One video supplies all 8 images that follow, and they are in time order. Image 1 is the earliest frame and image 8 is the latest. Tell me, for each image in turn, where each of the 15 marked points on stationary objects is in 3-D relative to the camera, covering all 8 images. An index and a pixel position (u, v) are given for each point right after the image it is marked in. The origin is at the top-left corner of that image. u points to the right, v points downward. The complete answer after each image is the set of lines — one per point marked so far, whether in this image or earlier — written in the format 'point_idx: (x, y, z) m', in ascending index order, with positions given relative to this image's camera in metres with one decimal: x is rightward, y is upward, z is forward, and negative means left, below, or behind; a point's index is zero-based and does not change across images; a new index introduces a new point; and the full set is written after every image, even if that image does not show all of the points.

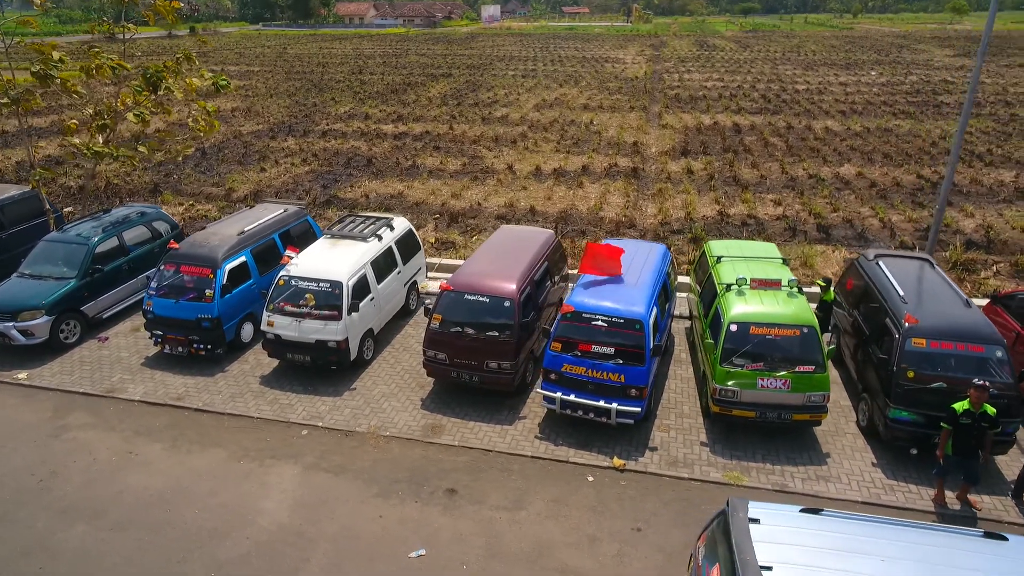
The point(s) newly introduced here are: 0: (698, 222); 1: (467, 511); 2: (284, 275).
0: (+5.7, +2.0, +19.4) m
1: (-0.5, -2.8, +7.9) m
2: (-3.8, +0.2, +10.6) m
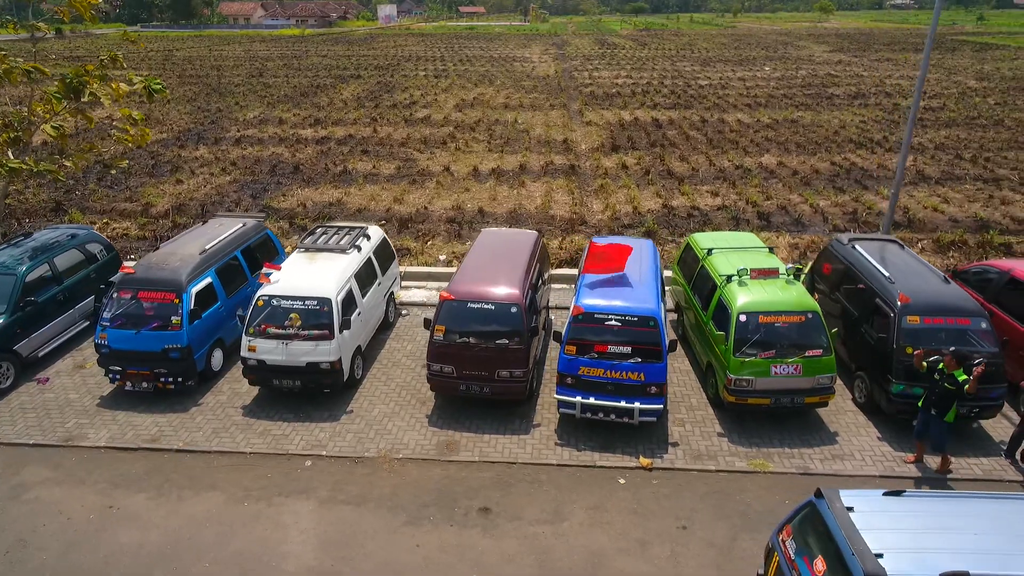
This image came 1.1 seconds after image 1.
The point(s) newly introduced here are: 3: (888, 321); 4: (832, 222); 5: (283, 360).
0: (+4.2, +2.3, +19.8) m
1: (0.0, -2.9, +7.6) m
2: (-3.8, -0.1, +9.7) m
3: (+5.4, -0.5, +9.1) m
4: (+9.7, +2.0, +19.1) m
5: (-3.4, -1.1, +9.4) m
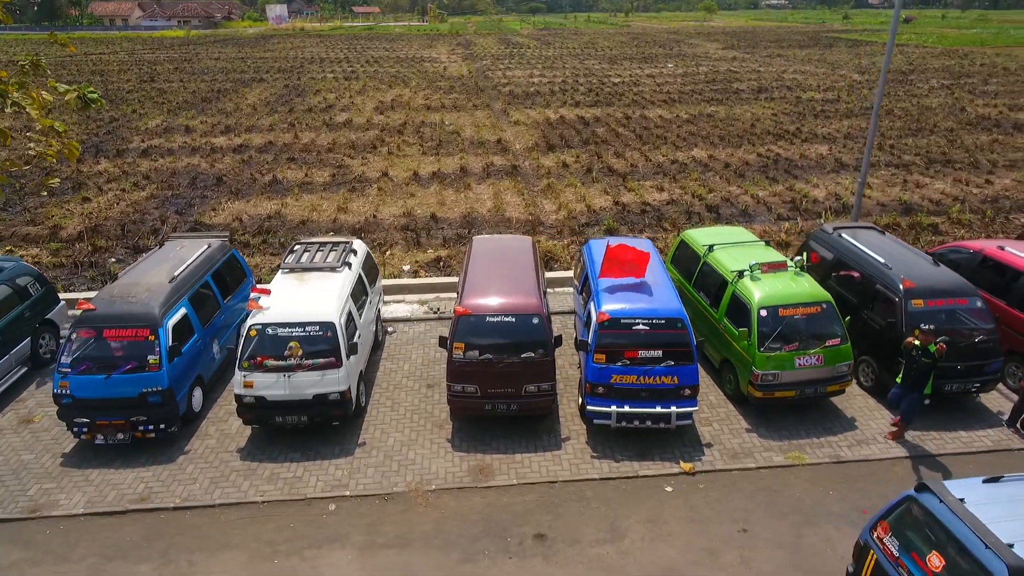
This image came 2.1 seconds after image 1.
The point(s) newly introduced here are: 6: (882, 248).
0: (+2.8, +2.3, +19.9) m
1: (+0.7, -3.0, +7.2) m
2: (-3.6, -0.5, +8.8) m
3: (+5.7, -0.3, +9.5) m
4: (+8.3, +2.4, +19.9) m
5: (-3.0, -1.4, +8.5) m
6: (+6.2, +0.7, +10.5) m
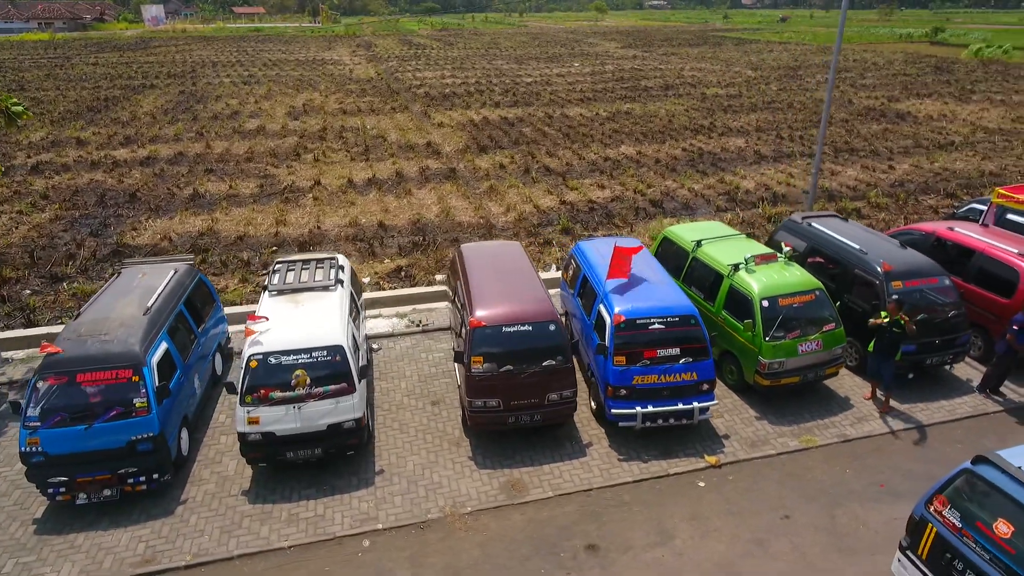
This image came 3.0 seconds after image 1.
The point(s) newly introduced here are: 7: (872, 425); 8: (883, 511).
0: (+1.2, +2.3, +19.9) m
1: (+1.3, -3.1, +7.1) m
2: (-3.3, -0.8, +8.0) m
3: (+5.8, 0.0, +10.1) m
4: (+6.7, +2.8, +20.8) m
5: (-2.7, -1.7, +7.9) m
6: (+6.0, +0.9, +11.1) m
7: (+5.3, -2.0, +9.2) m
8: (+4.6, -2.7, +7.7) m
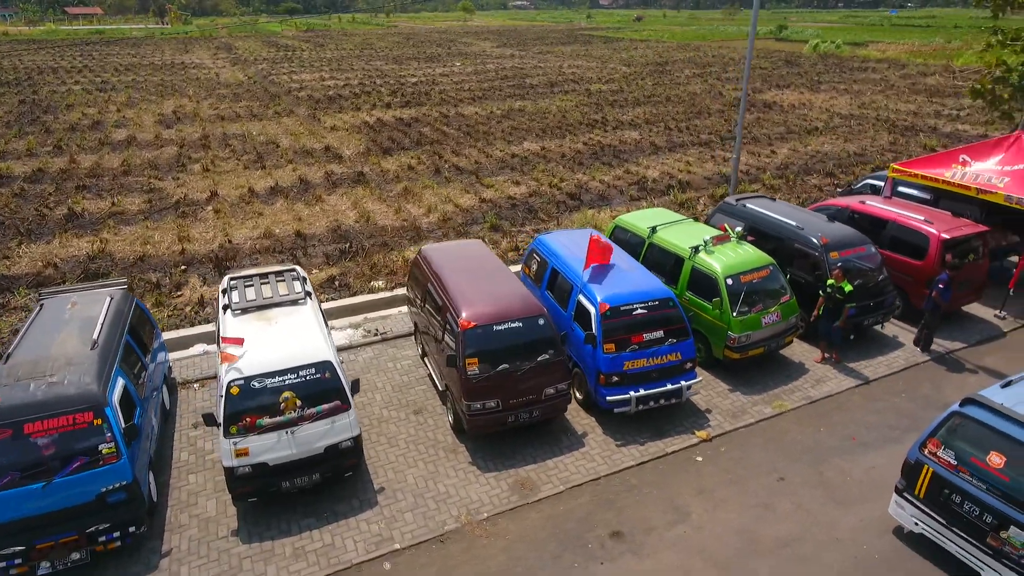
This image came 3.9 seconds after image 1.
0: (-1.2, +2.4, +19.8) m
1: (+1.6, -2.9, +7.2) m
2: (-3.2, -1.1, +7.3) m
3: (+5.2, +0.5, +10.9) m
4: (+3.9, +3.3, +21.6) m
5: (-2.5, -1.9, +7.3) m
6: (+5.2, +1.4, +12.0) m
7: (+5.1, -1.5, +10.0) m
8: (+4.7, -2.3, +8.4) m
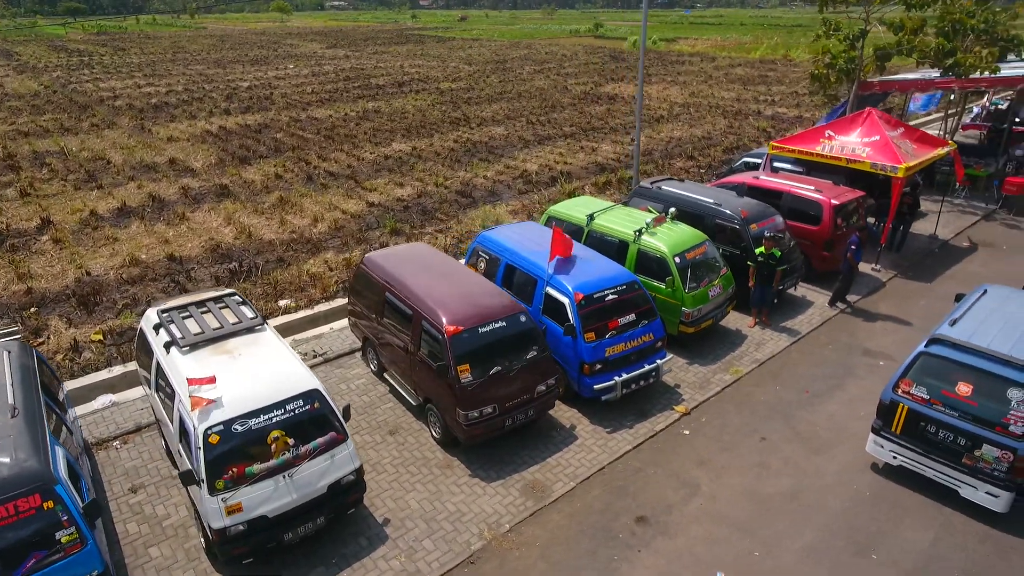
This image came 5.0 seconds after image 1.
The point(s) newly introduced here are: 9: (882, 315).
0: (-4.3, +2.1, +18.8) m
1: (+1.9, -2.7, +7.3) m
2: (-3.0, -1.4, +6.2) m
3: (+4.1, +1.0, +11.7) m
4: (+0.1, +3.5, +21.8) m
5: (-2.2, -2.1, +6.4) m
6: (+3.7, +1.9, +12.7) m
7: (+4.4, -1.0, +10.8) m
8: (+4.5, -1.8, +9.2) m
9: (+7.0, -0.5, +11.9) m
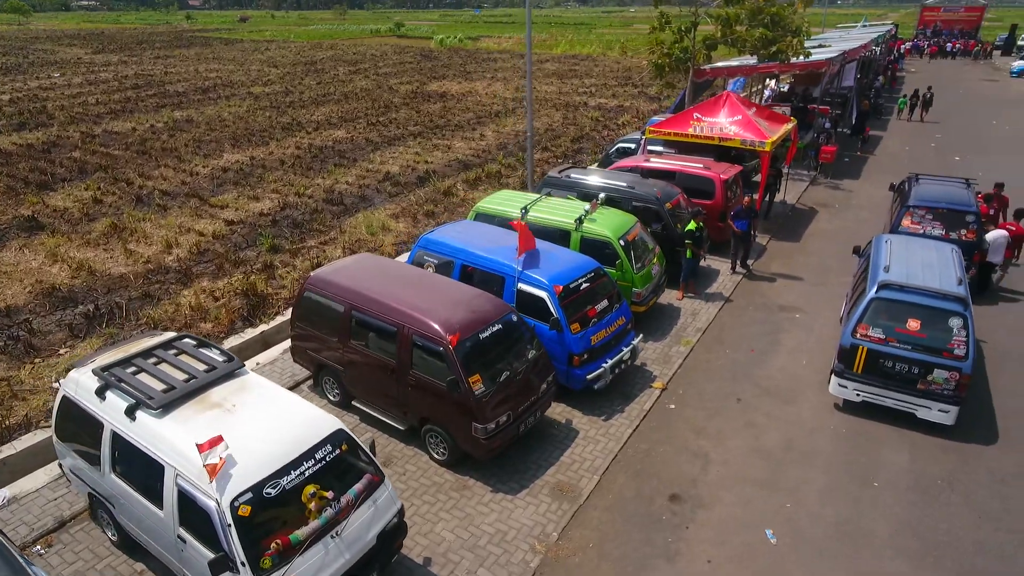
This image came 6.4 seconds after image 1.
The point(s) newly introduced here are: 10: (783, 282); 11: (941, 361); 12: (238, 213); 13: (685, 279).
0: (-7.4, +1.4, +16.7) m
1: (+2.3, -2.4, +7.5) m
2: (-2.2, -1.7, +5.1) m
3: (+2.7, +1.5, +12.3) m
4: (-4.2, +3.2, +20.8) m
5: (-1.4, -2.4, +5.4) m
6: (+2.0, +2.3, +13.2) m
7: (+3.5, -0.5, +11.6) m
8: (+4.1, -1.2, +10.1) m
9: (+5.6, +0.3, +13.3) m
10: (+5.5, +0.1, +12.9) m
11: (+5.5, -0.9, +8.0) m
12: (-8.1, +2.2, +18.6) m
13: (+3.3, +0.2, +12.1) m
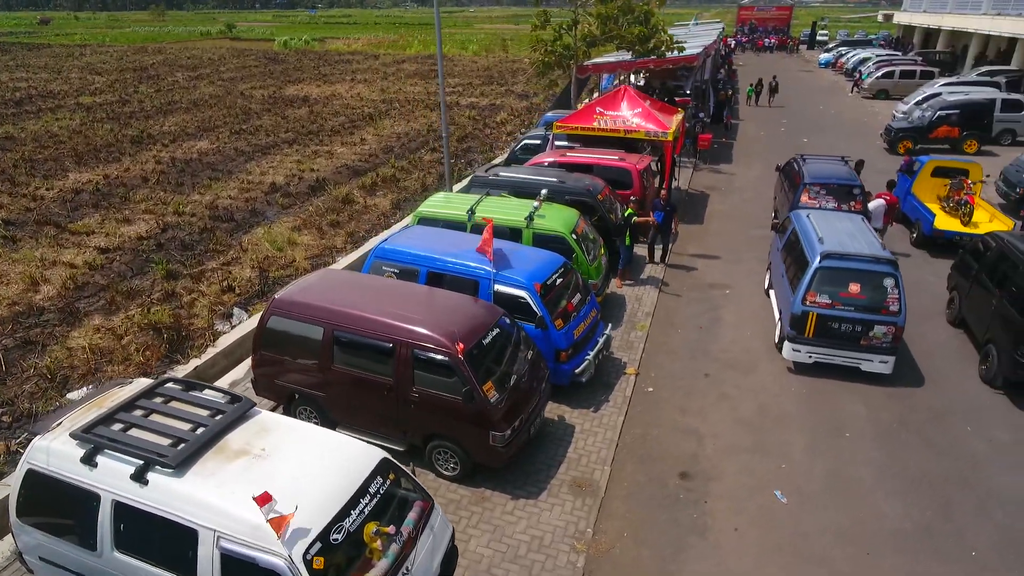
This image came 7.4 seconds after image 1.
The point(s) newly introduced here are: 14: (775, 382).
0: (-9.4, +0.5, +14.7) m
1: (+2.5, -2.2, +7.9) m
2: (-1.5, -1.9, +4.5) m
3: (+1.5, +1.6, +12.6) m
4: (-7.3, +2.6, +19.4) m
5: (-0.7, -2.5, +5.1) m
6: (+0.5, +2.4, +13.3) m
7: (+2.6, -0.2, +12.1) m
8: (+3.6, -0.9, +10.7) m
9: (+4.2, +0.7, +14.2) m
10: (+4.2, +0.6, +13.8) m
11: (+5.3, -0.4, +9.0) m
12: (-10.5, +1.3, +16.5) m
13: (+2.2, +0.4, +12.6) m
14: (+4.0, -1.4, +9.6) m
